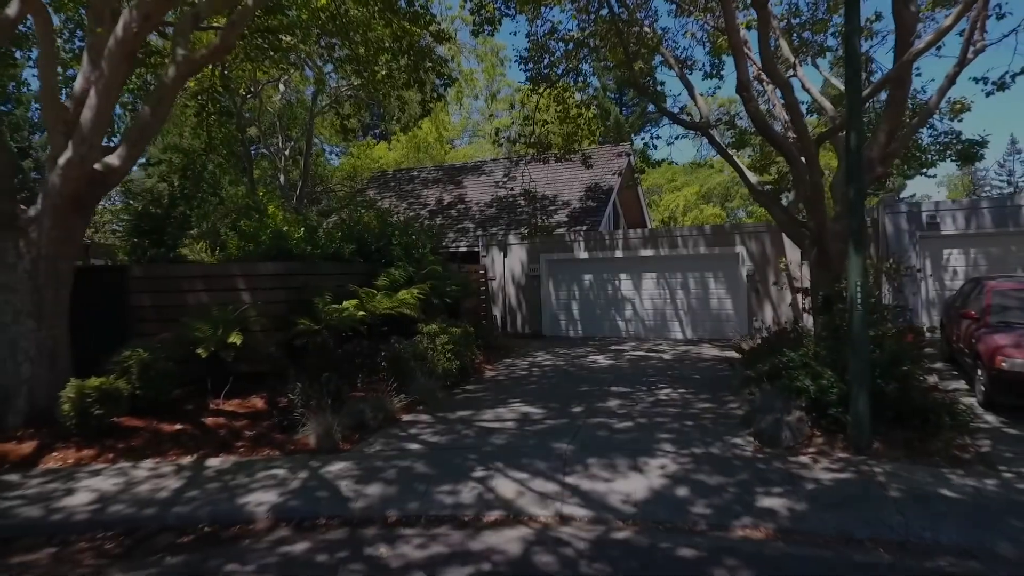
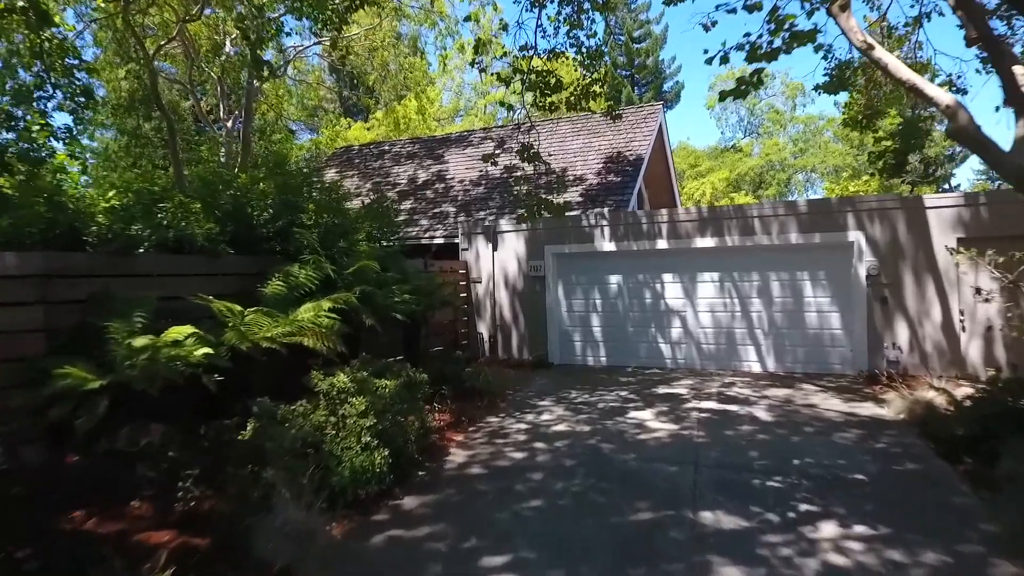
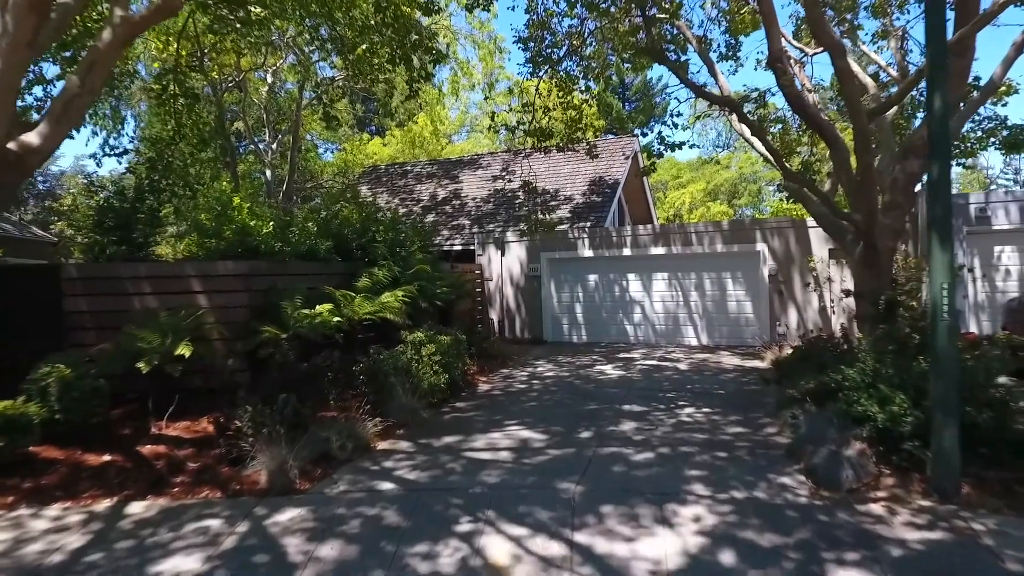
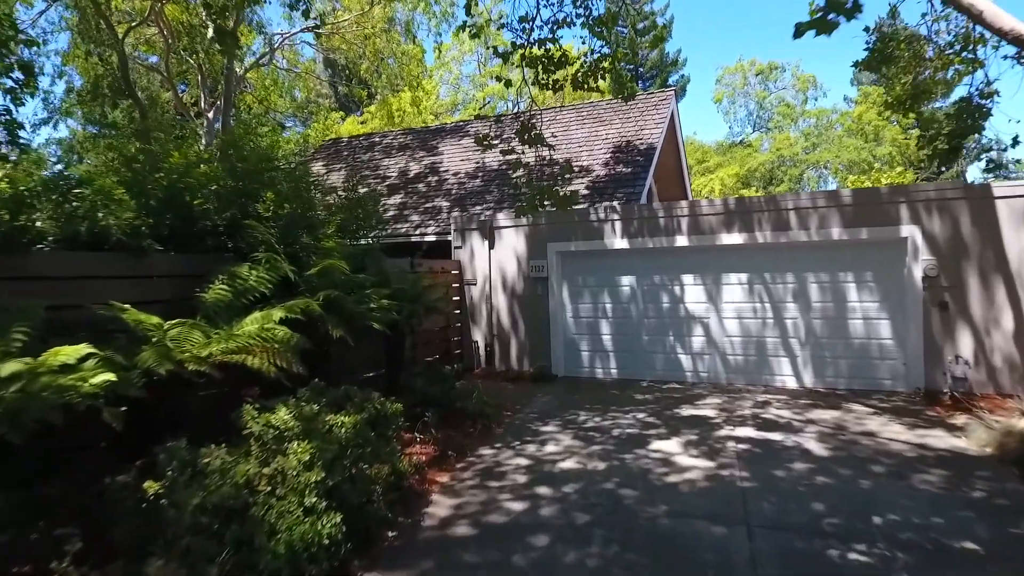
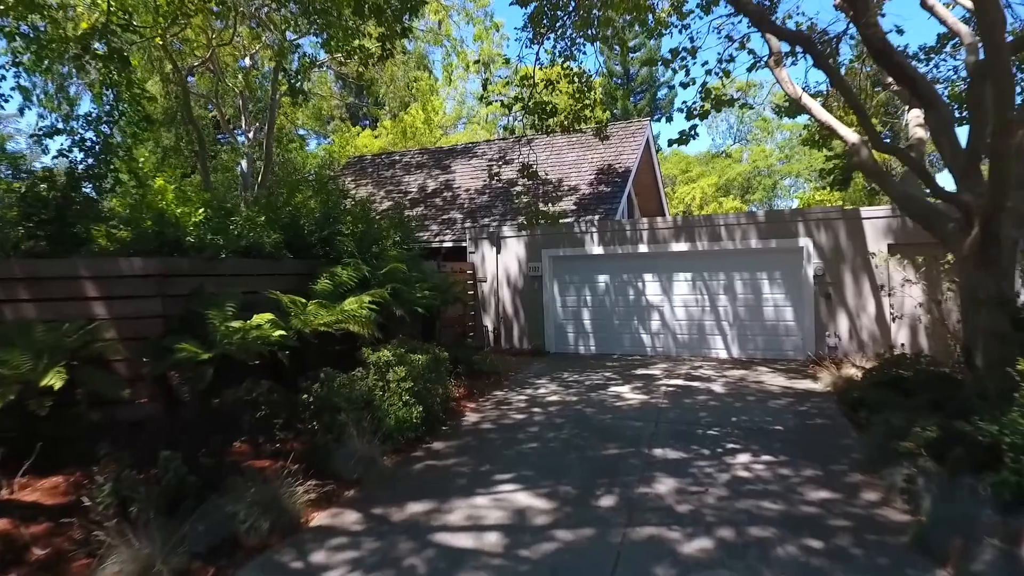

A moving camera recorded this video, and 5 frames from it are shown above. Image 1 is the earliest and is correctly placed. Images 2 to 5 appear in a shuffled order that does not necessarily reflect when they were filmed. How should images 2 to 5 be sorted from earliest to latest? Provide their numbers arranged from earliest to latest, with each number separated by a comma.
3, 5, 2, 4
